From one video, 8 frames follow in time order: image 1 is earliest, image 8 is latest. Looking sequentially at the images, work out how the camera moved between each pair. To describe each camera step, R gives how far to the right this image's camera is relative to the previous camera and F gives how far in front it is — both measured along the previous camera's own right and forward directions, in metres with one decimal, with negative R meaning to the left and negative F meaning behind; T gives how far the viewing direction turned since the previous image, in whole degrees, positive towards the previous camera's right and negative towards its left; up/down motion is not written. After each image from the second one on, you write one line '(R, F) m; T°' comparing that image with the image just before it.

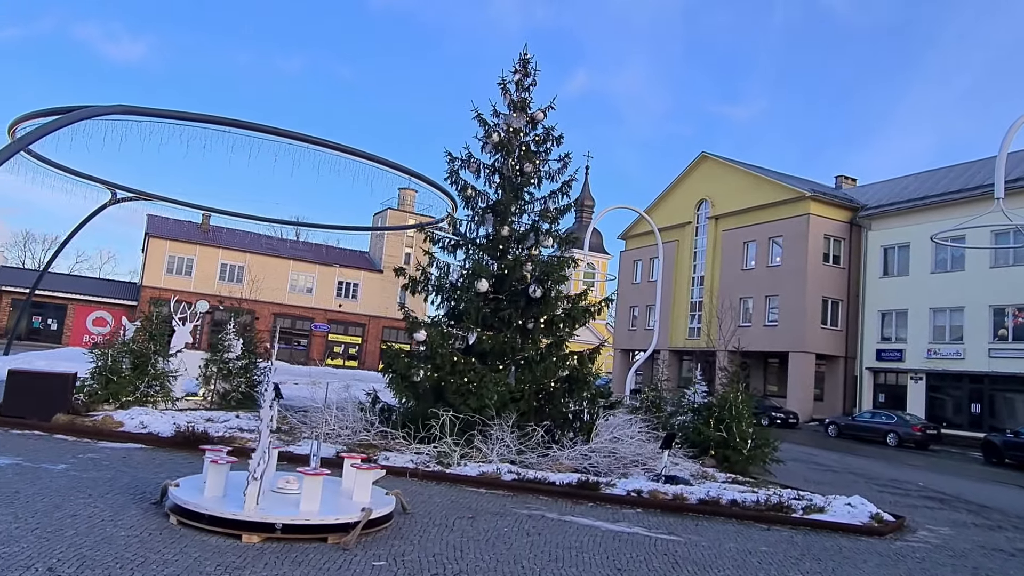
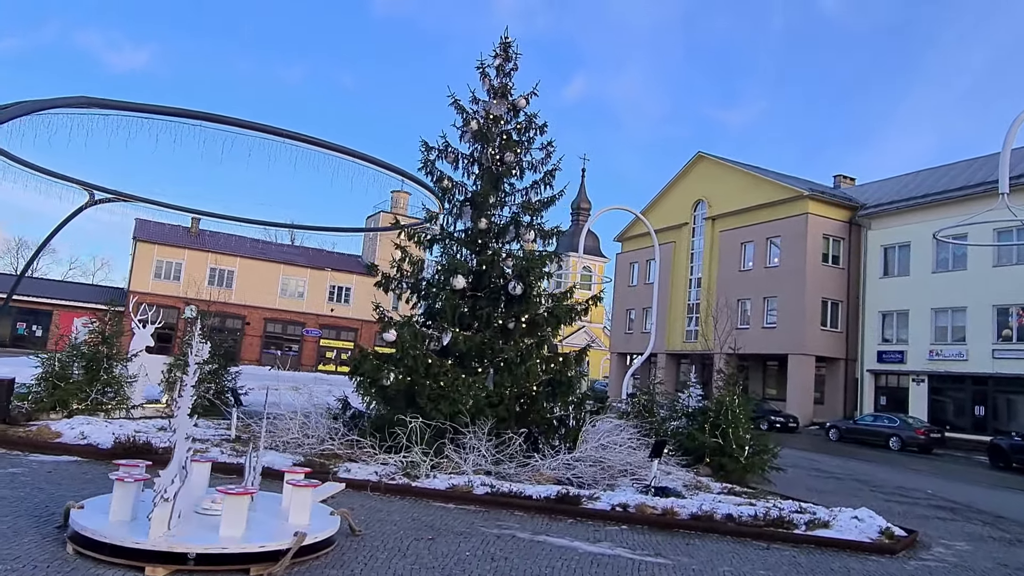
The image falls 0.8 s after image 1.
(+0.3, +0.8) m; 0°
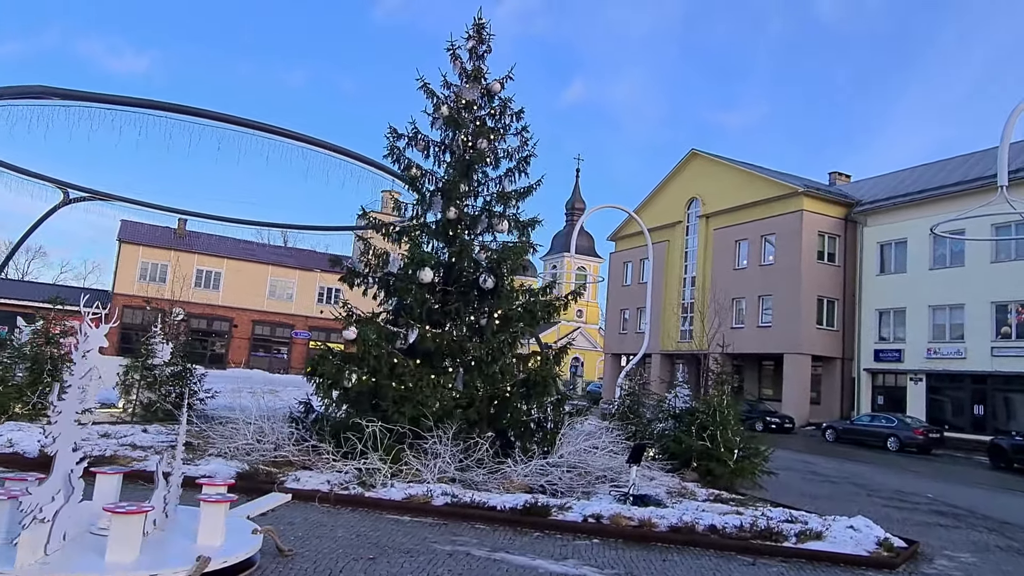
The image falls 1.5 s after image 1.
(+0.4, +0.7) m; 0°
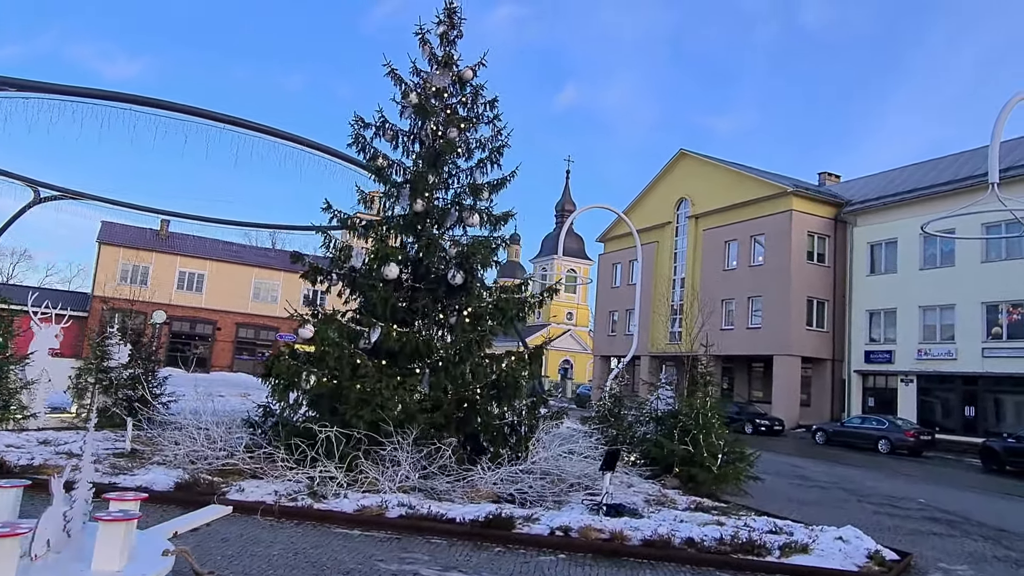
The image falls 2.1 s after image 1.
(+0.3, +0.6) m; +1°
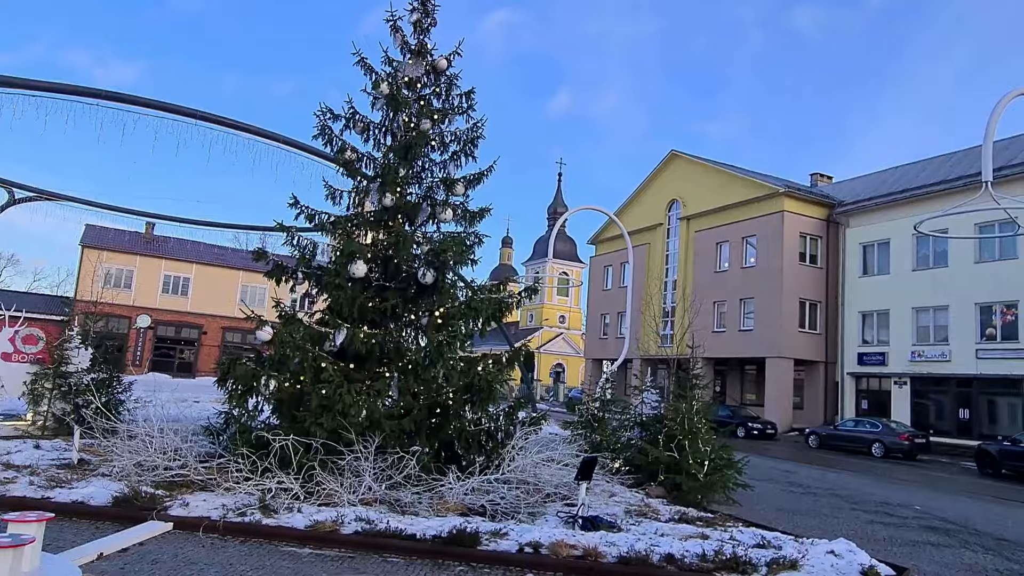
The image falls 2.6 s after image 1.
(+0.3, +0.5) m; 0°
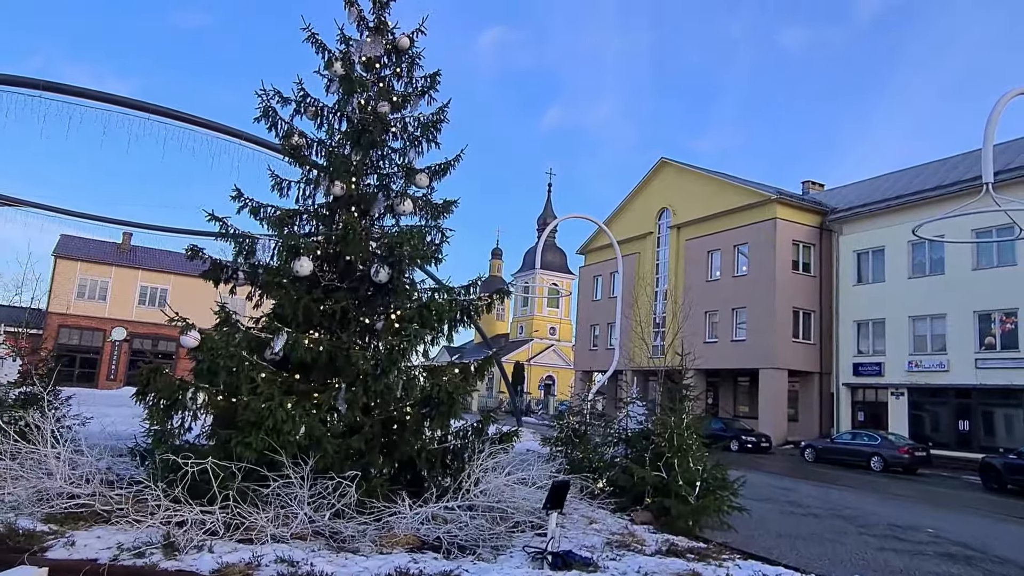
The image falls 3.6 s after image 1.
(+0.3, +1.1) m; +1°
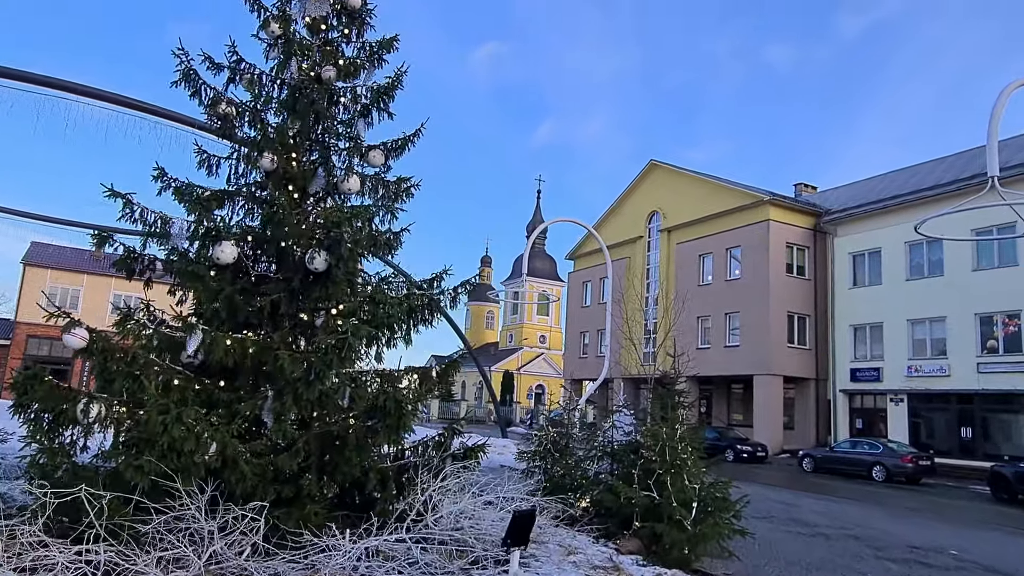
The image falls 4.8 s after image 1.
(+0.3, +1.2) m; +1°
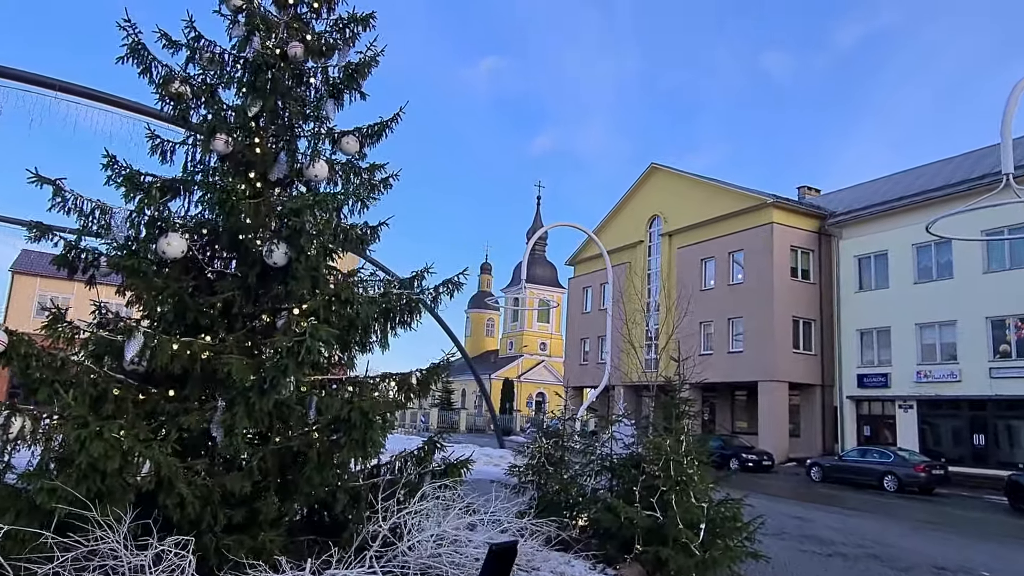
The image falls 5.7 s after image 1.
(+0.1, +0.8) m; 0°
